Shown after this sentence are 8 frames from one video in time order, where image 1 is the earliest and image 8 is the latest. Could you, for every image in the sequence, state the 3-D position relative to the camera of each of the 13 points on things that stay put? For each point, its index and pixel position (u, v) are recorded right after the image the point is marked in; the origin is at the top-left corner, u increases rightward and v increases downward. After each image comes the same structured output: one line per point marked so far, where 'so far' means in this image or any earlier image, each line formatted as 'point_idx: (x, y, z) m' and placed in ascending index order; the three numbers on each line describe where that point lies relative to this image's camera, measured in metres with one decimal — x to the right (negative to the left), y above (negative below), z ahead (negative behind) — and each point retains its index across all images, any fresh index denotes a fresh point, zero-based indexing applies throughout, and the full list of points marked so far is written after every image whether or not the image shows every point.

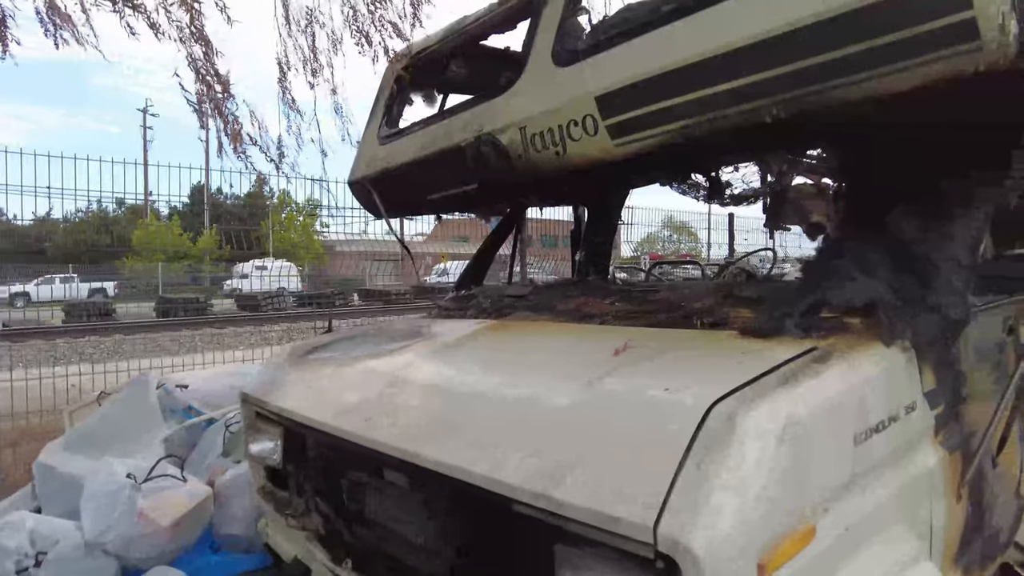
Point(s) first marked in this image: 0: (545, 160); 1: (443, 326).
0: (+0.1, +0.6, +3.2) m
1: (-0.3, -0.2, +3.3) m
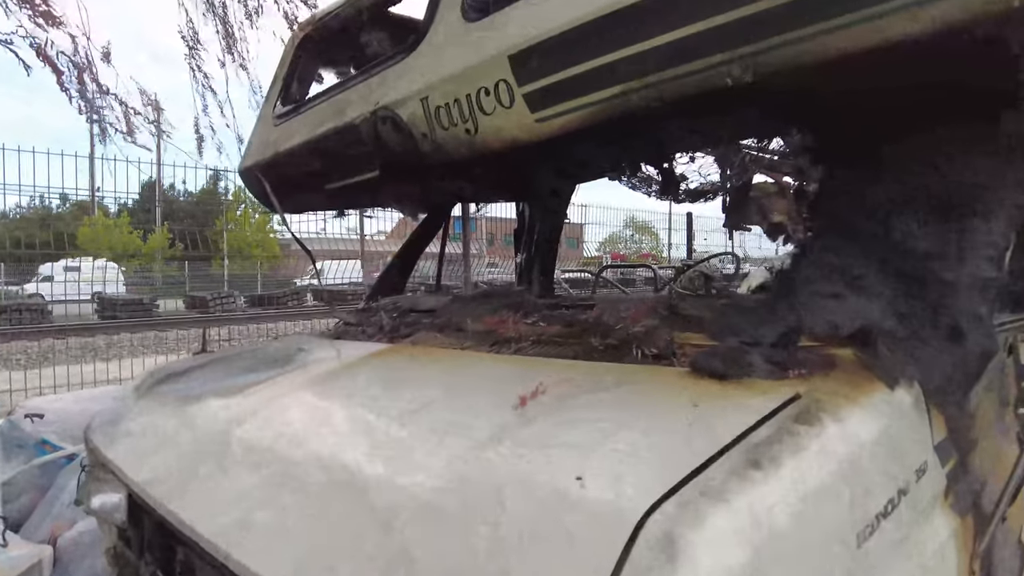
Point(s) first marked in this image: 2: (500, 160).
0: (-0.2, +0.6, +2.5) m
1: (-0.7, -0.2, +2.7) m
2: (-0.1, +0.5, +2.7) m
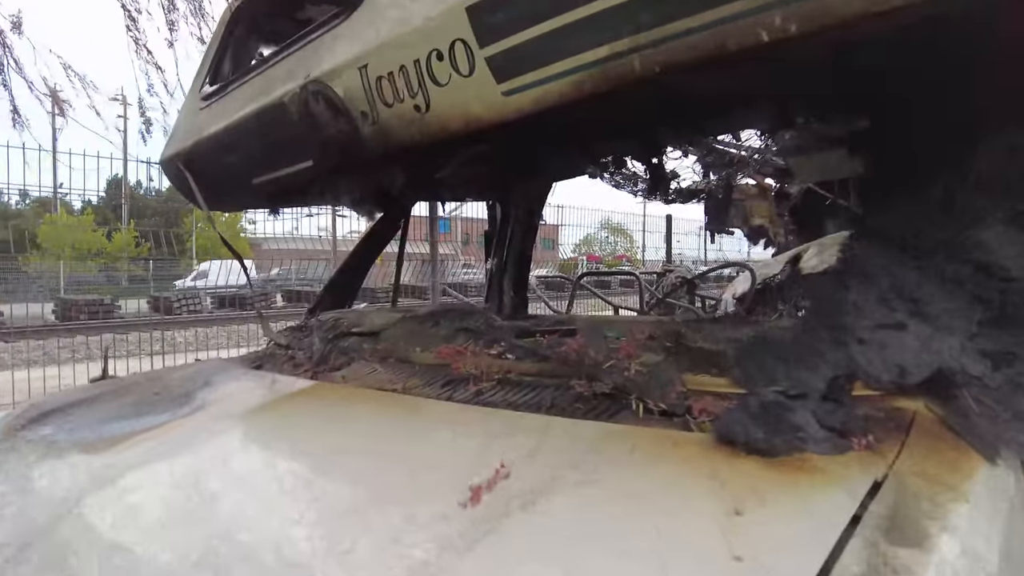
0: (-0.3, +0.5, +2.0) m
1: (-0.8, -0.3, +2.1) m
2: (-0.2, +0.4, +2.2) m
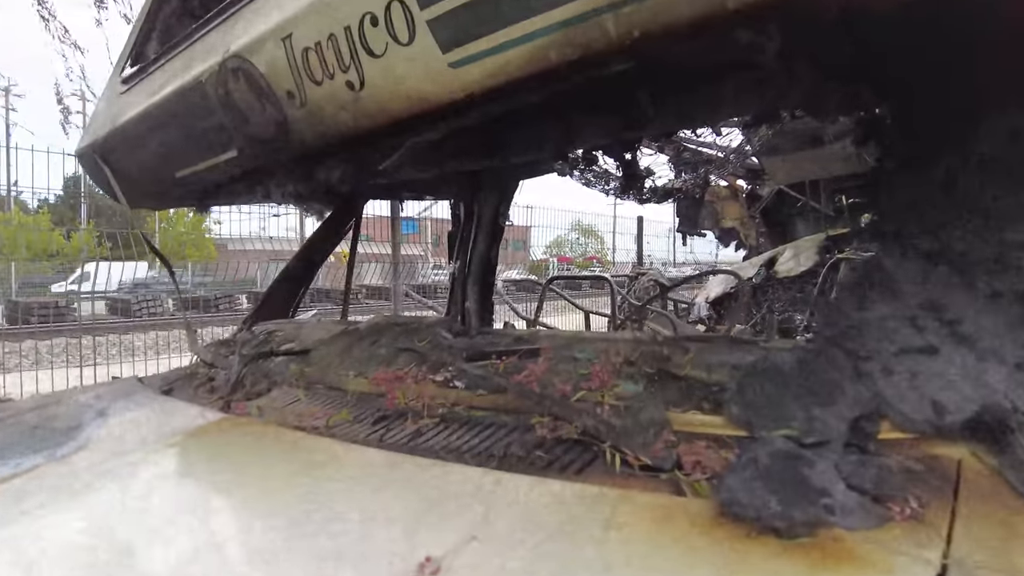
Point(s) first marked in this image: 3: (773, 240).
0: (-0.5, +0.5, +1.7) m
1: (-1.0, -0.3, +1.8) m
2: (-0.3, +0.4, +1.9) m
3: (+4.0, +0.8, +10.5) m
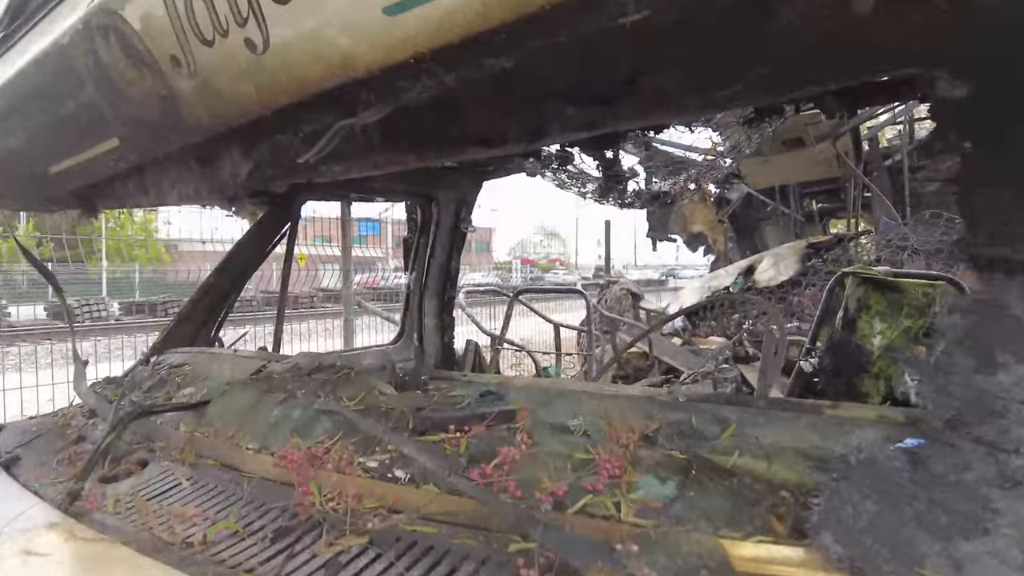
0: (-0.5, +0.4, +1.2) m
1: (-1.0, -0.4, +1.3) m
2: (-0.4, +0.4, +1.4) m
3: (+3.5, +0.7, +10.3) m
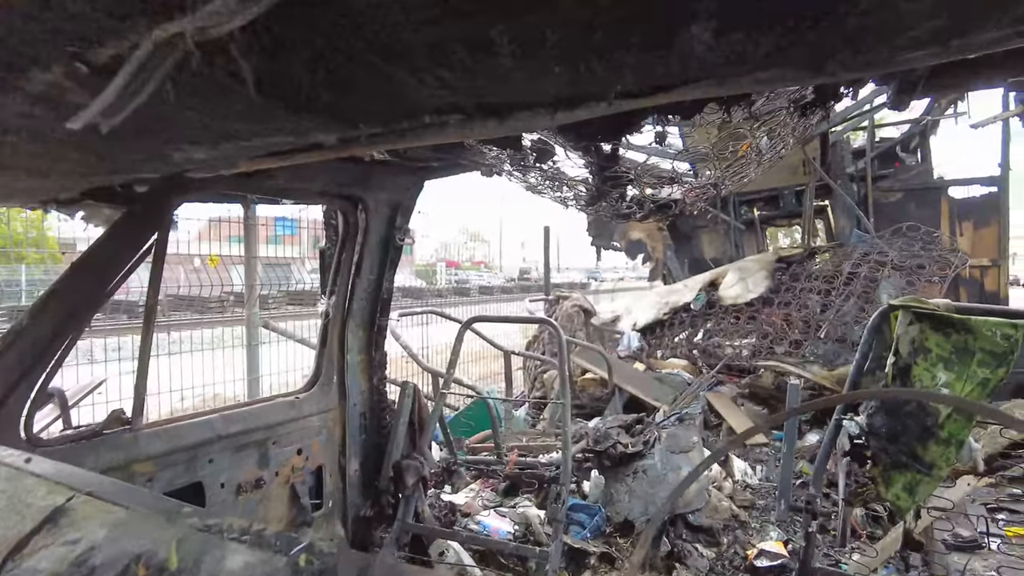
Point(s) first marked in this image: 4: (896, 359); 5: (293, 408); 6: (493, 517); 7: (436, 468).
0: (-0.5, +0.3, +0.5) m
1: (-1.0, -0.5, +0.5) m
2: (-0.3, +0.2, +0.6) m
3: (+2.5, +0.5, +9.9) m
4: (+1.2, -0.2, +2.1) m
5: (-0.8, -0.5, +2.5) m
6: (-0.1, -1.0, +3.1) m
7: (-0.3, -0.8, +2.9) m
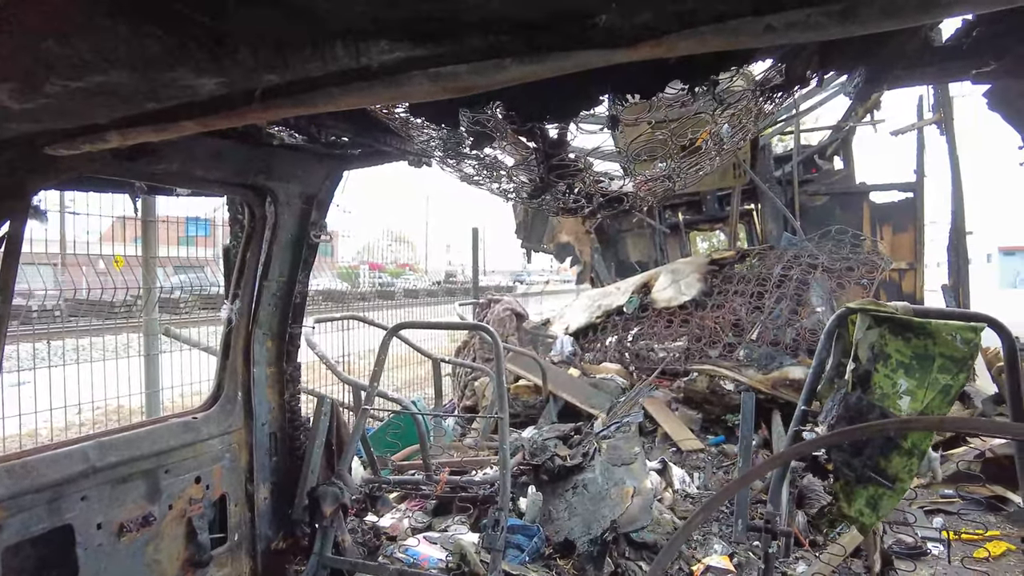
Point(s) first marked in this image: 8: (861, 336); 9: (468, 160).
0: (-0.5, +0.3, +0.2) m
1: (-1.0, -0.5, +0.1) m
2: (-0.4, +0.2, +0.4) m
3: (+1.4, +0.5, +9.9) m
4: (+1.0, -0.2, +2.0) m
5: (-1.1, -0.5, +2.2) m
6: (-0.4, -1.1, +2.8) m
7: (-0.6, -0.8, +2.6) m
8: (+1.0, -0.1, +2.0) m
9: (-0.1, +0.4, +1.9) m
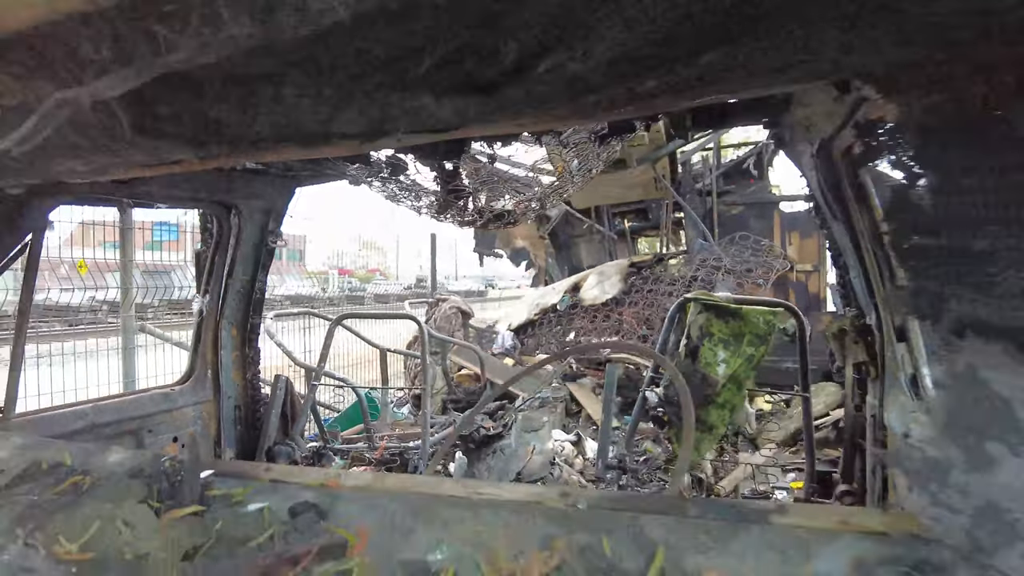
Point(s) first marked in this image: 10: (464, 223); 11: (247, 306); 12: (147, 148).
0: (-0.7, +0.3, +0.7) m
1: (-1.2, -0.5, +0.6) m
2: (-0.6, +0.3, +0.9) m
3: (+0.7, +0.4, +10.5) m
4: (+0.7, -0.2, +2.6) m
5: (-1.4, -0.4, +2.7) m
6: (-0.7, -1.0, +3.3) m
7: (-0.9, -0.8, +3.1) m
8: (+0.7, -0.1, +2.6) m
9: (-0.4, +0.4, +2.5) m
10: (-0.2, +0.3, +2.9) m
11: (-1.1, -0.1, +2.9) m
12: (-0.7, +0.3, +1.3) m
